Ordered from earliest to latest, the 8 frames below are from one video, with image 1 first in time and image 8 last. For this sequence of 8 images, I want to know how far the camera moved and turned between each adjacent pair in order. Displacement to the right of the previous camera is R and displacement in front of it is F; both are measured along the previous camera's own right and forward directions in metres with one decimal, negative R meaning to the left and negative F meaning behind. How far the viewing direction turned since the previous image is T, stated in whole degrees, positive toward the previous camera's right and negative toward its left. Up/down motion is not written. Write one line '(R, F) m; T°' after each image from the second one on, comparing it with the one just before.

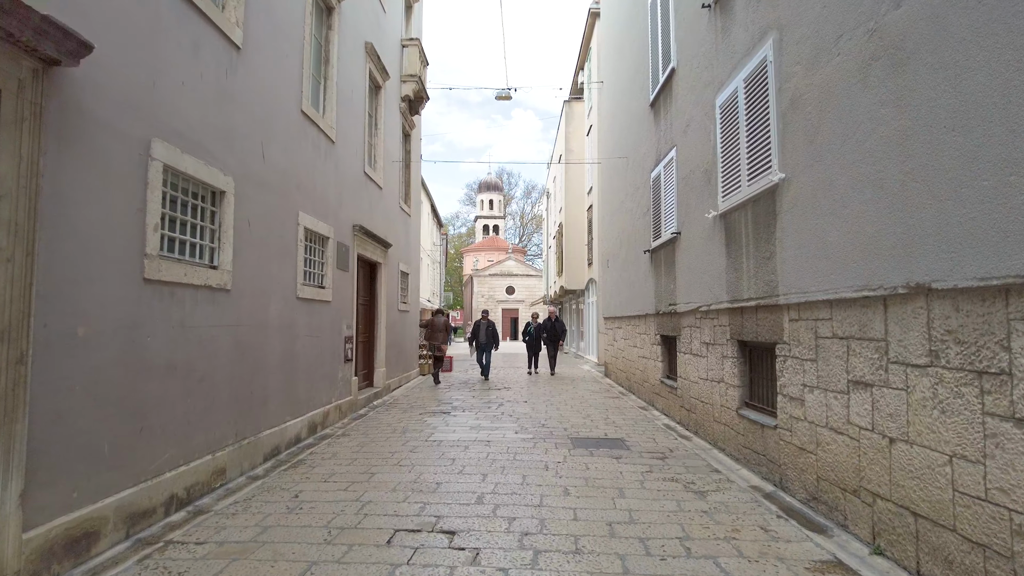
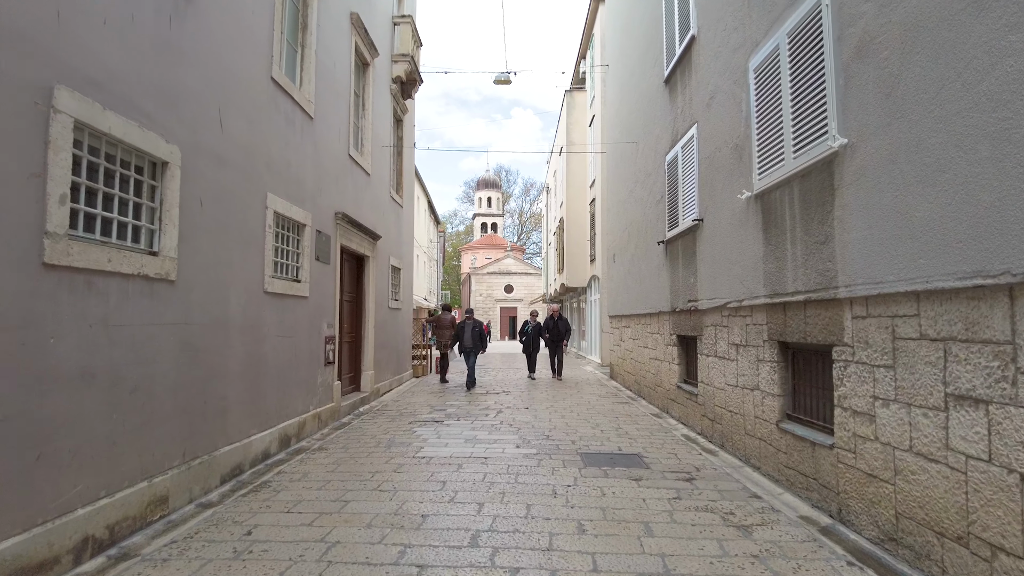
(0.0, +0.8) m; 0°
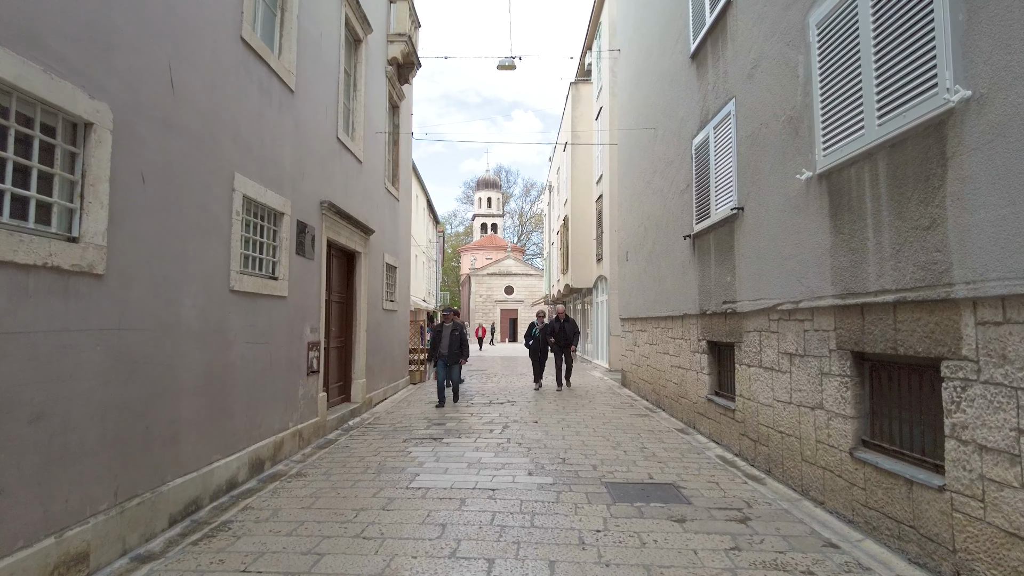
(-0.1, +0.9) m; 0°
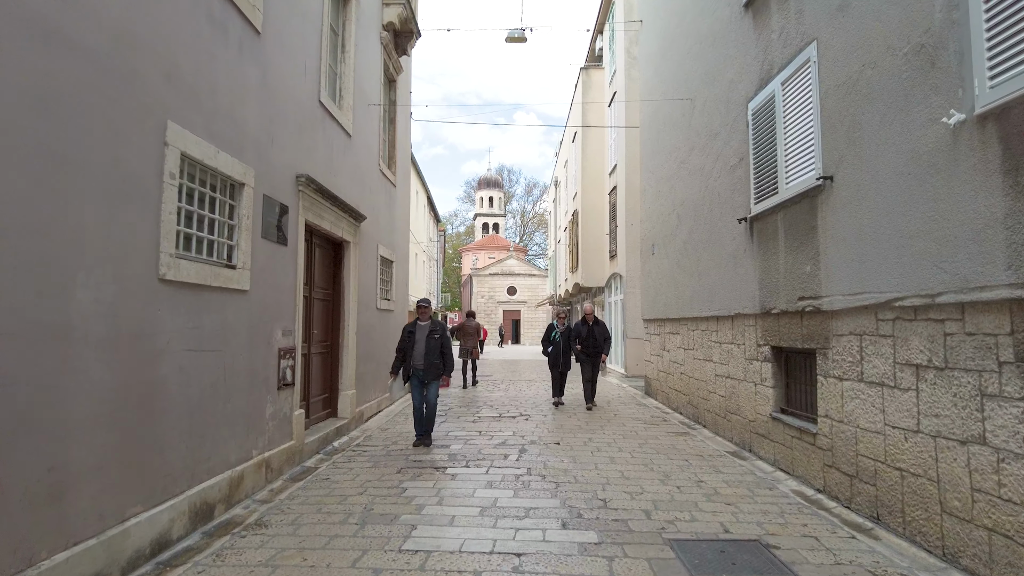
(-0.2, +1.3) m; 0°
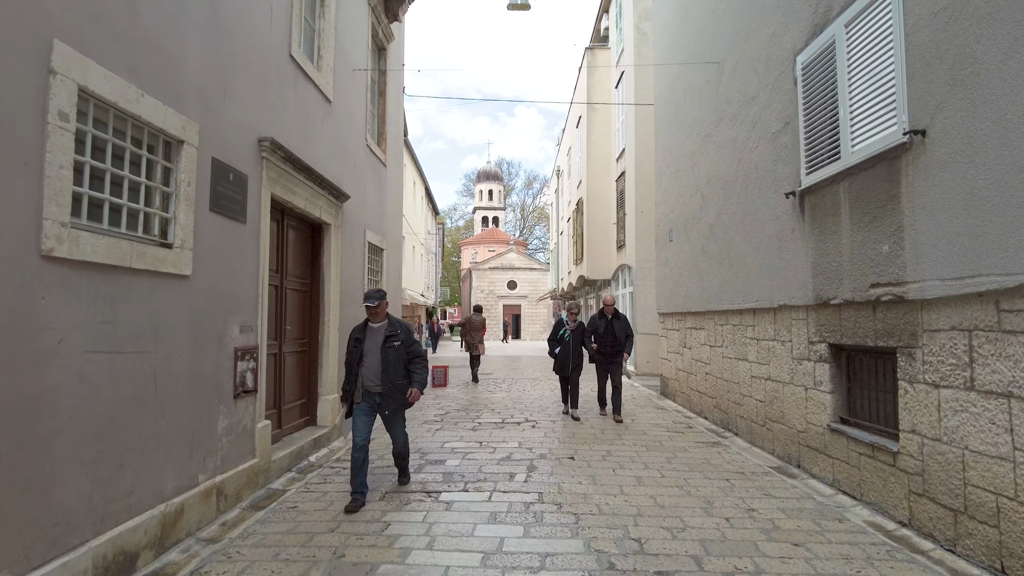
(-0.1, +0.9) m; 0°
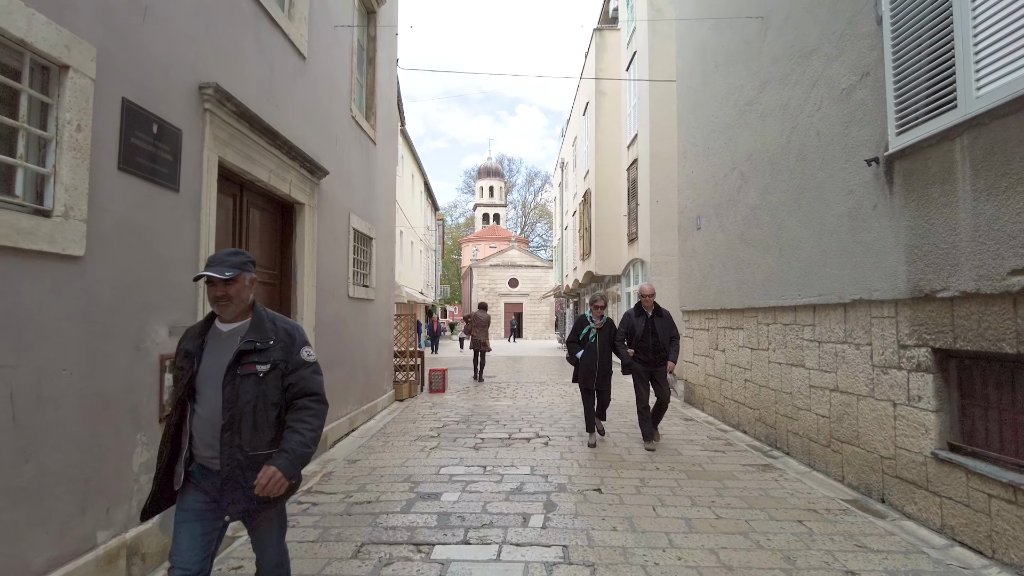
(-0.1, +1.1) m; 0°
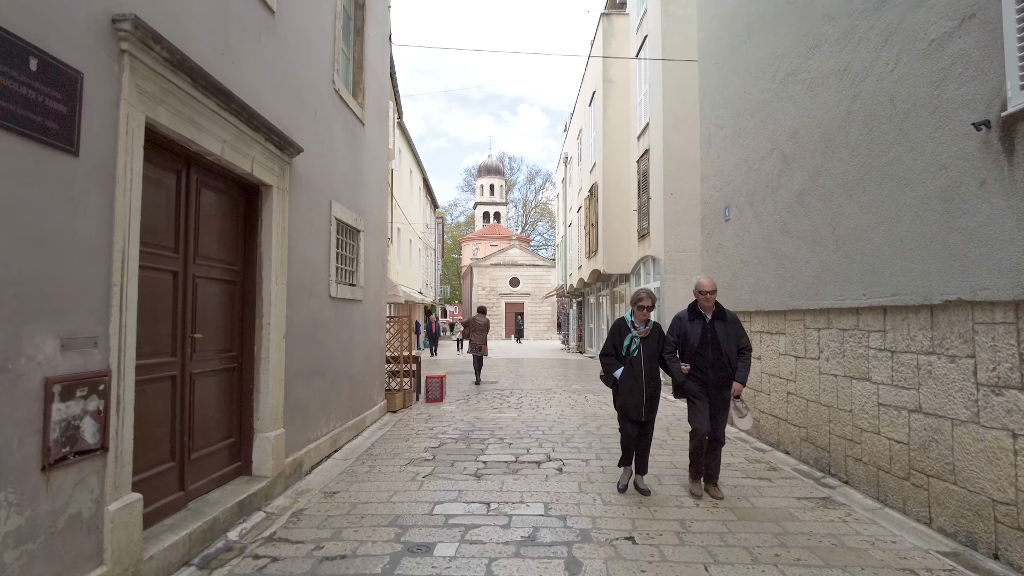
(-0.1, +0.9) m; 0°
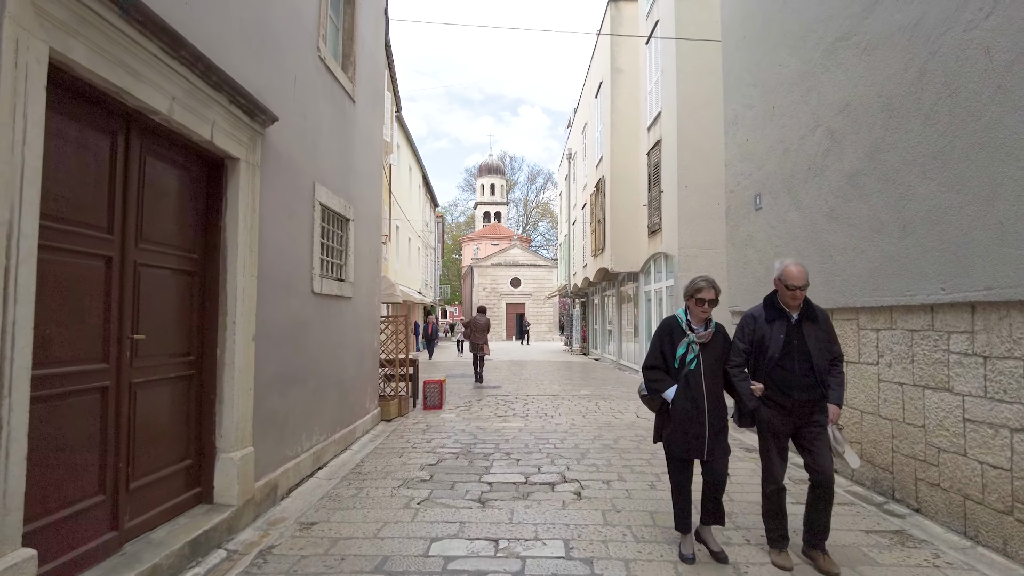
(-0.1, +0.7) m; 0°
